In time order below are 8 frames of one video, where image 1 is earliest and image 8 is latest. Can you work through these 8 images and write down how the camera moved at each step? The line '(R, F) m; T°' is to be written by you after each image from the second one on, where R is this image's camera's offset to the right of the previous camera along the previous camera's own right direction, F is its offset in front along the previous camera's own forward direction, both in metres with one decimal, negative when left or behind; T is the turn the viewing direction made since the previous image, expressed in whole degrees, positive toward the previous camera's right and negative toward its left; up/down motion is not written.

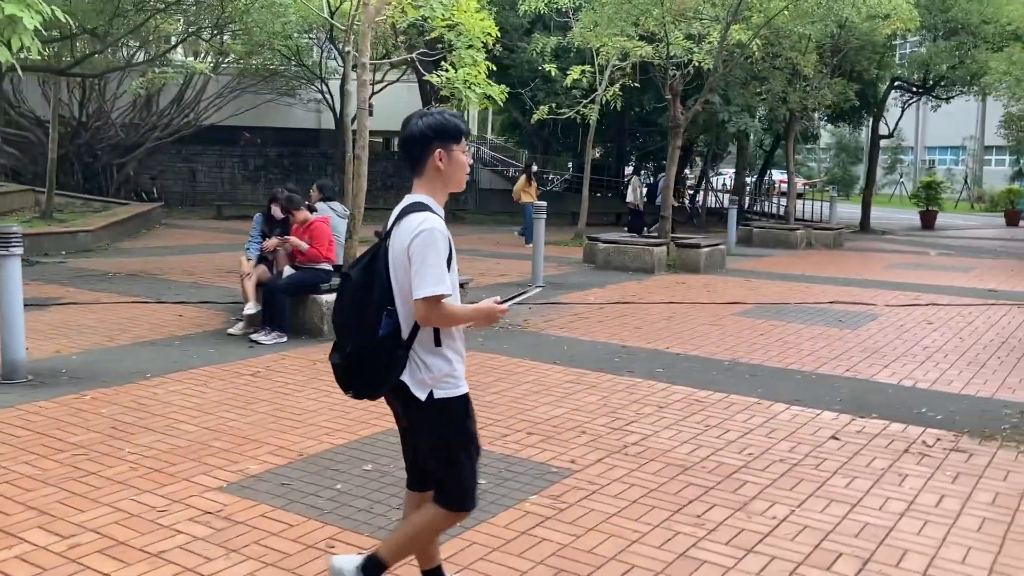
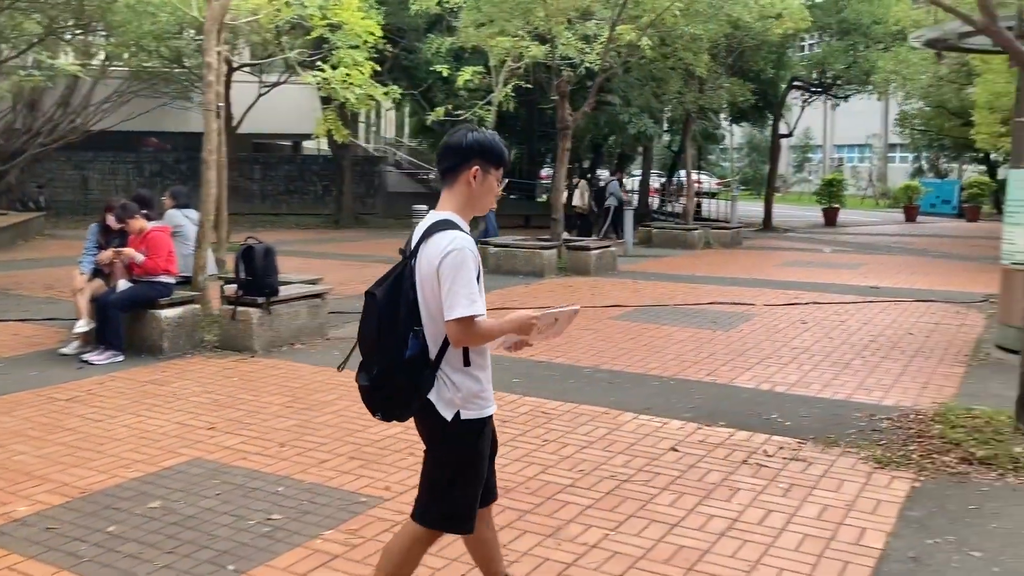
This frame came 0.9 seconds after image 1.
(+0.7, +0.4) m; +4°
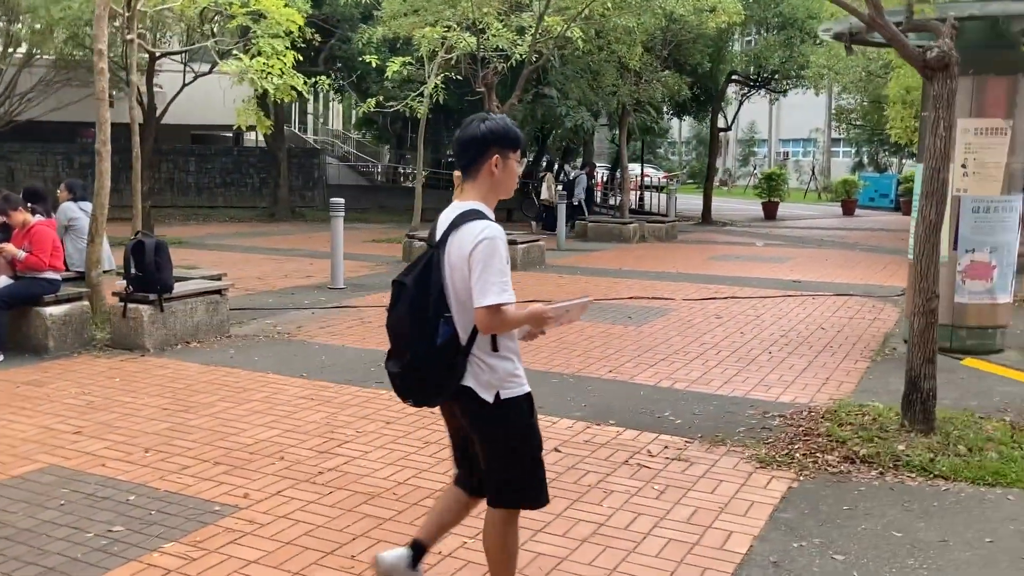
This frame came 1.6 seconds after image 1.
(+0.5, +0.2) m; +3°
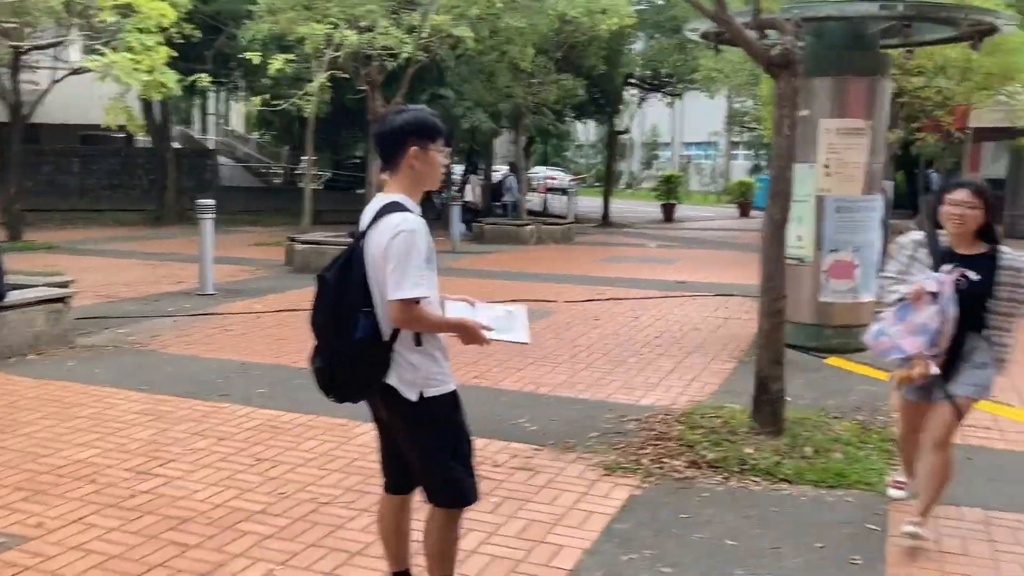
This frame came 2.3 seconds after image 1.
(+0.5, +0.2) m; +5°
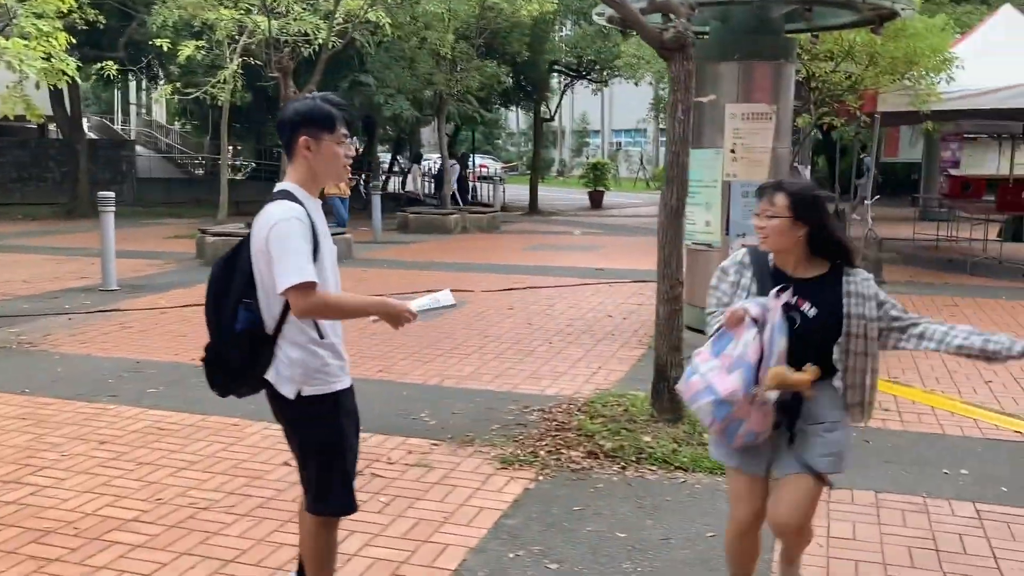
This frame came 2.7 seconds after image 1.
(+0.3, +0.1) m; +4°
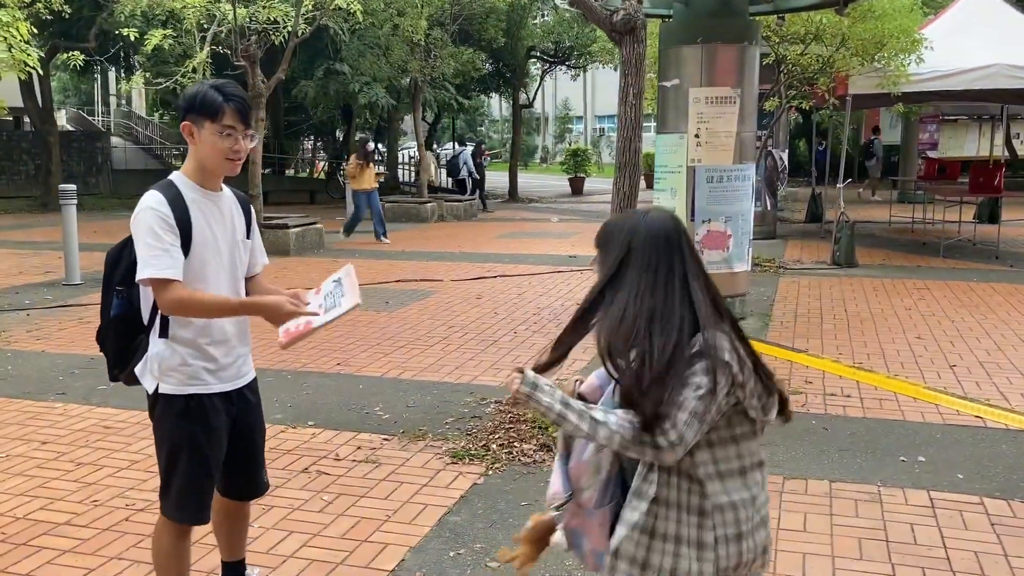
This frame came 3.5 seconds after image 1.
(+0.2, +0.1) m; +1°
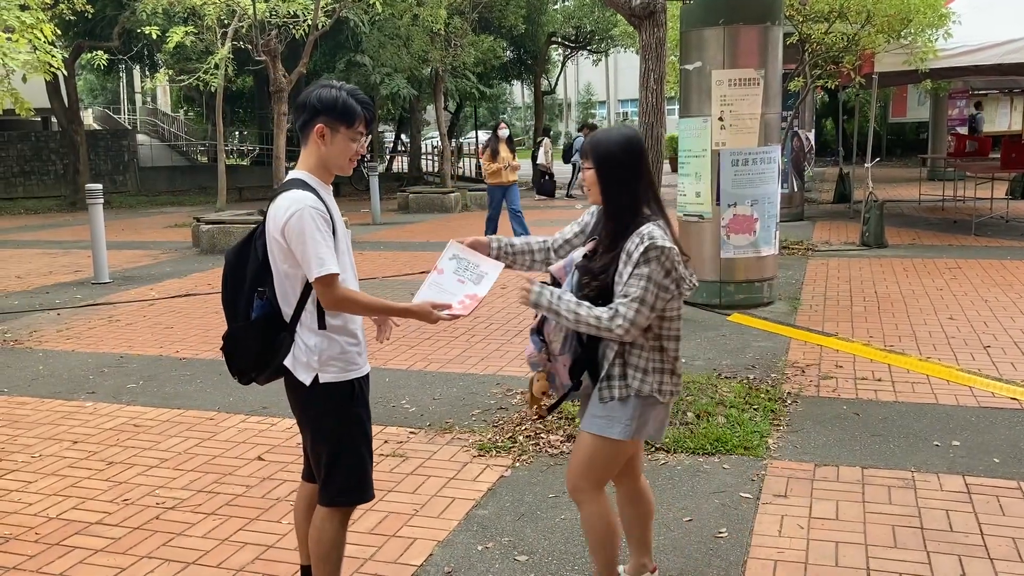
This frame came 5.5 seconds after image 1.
(0.0, 0.0) m; -2°
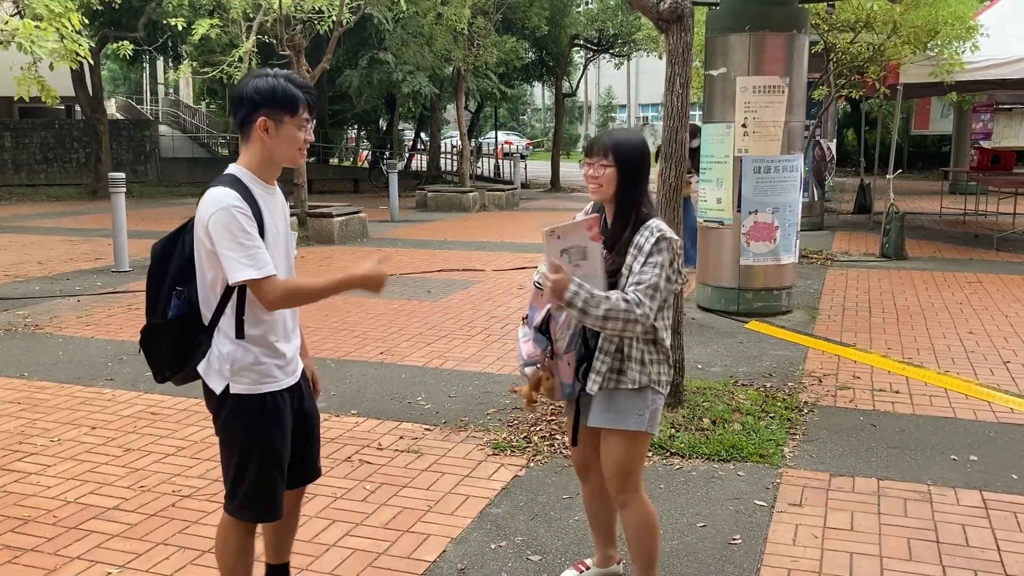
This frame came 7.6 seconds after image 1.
(0.0, 0.0) m; -1°
